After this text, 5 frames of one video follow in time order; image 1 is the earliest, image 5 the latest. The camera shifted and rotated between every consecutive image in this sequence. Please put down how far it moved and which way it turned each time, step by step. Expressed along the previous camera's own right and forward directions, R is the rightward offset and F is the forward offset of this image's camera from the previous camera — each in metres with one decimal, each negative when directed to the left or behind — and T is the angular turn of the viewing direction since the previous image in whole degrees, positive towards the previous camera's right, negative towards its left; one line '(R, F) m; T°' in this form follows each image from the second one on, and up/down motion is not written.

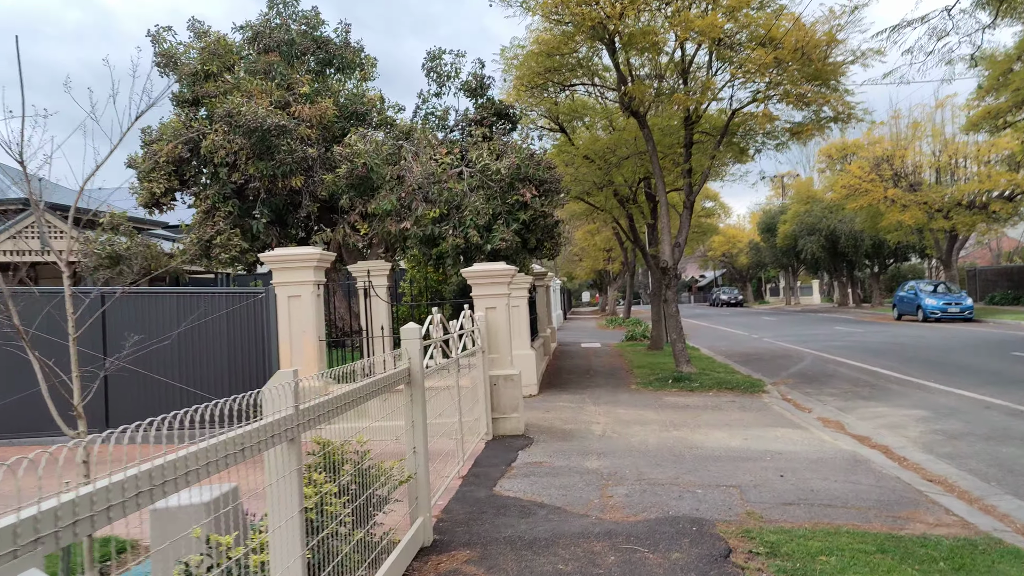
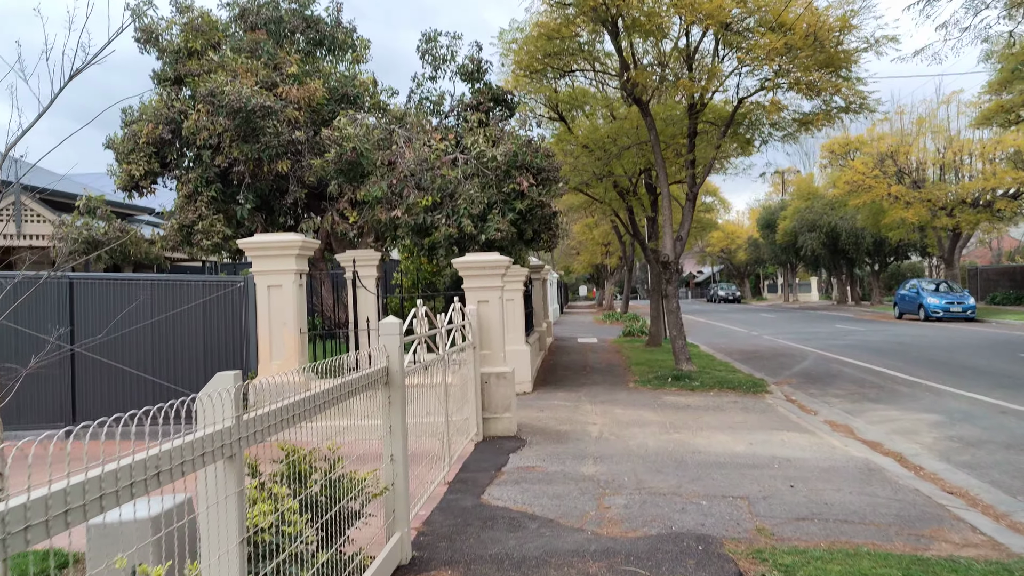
(0.0, +0.5) m; 0°
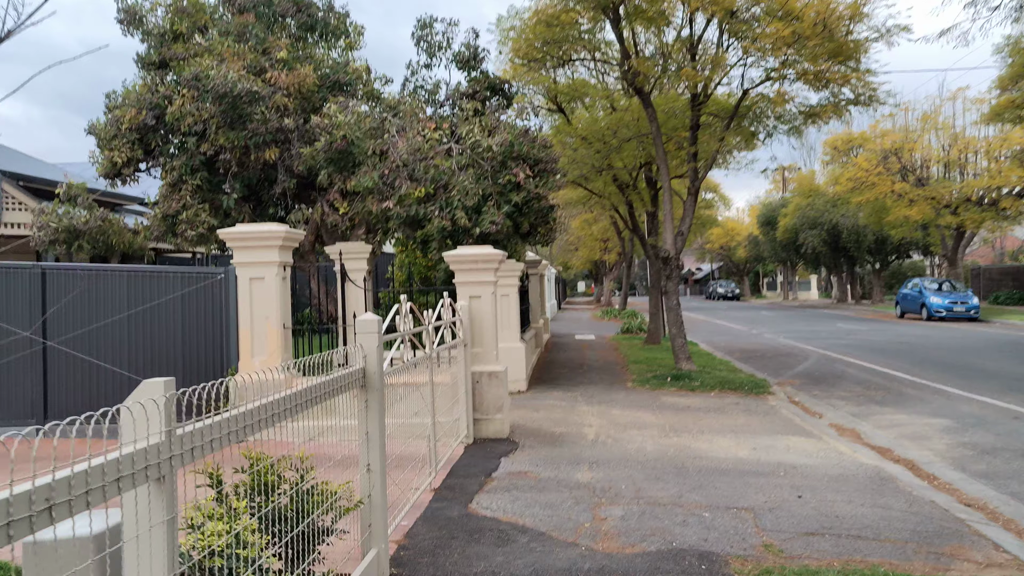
(0.0, +0.4) m; 0°
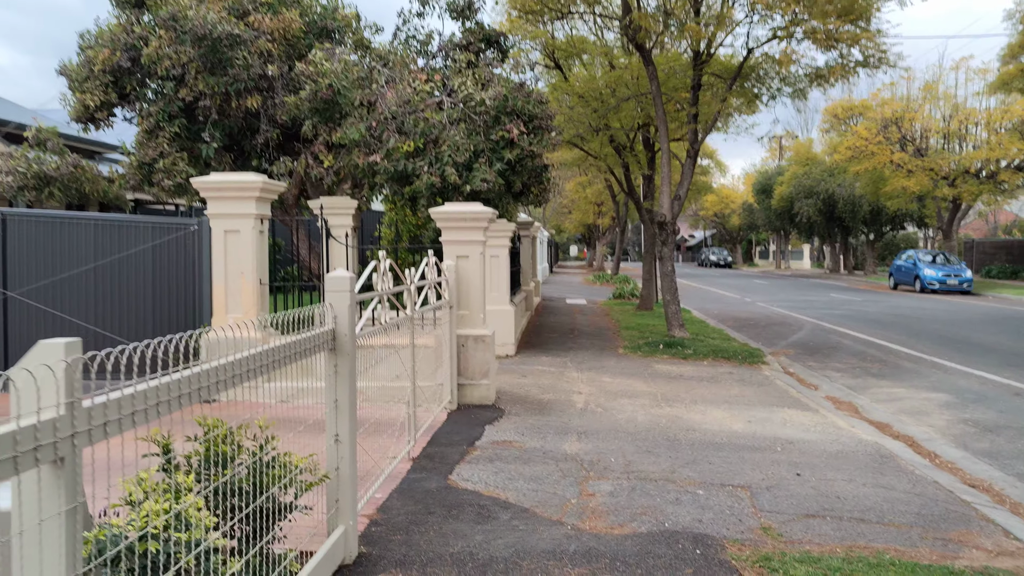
(0.0, +0.4) m; +1°
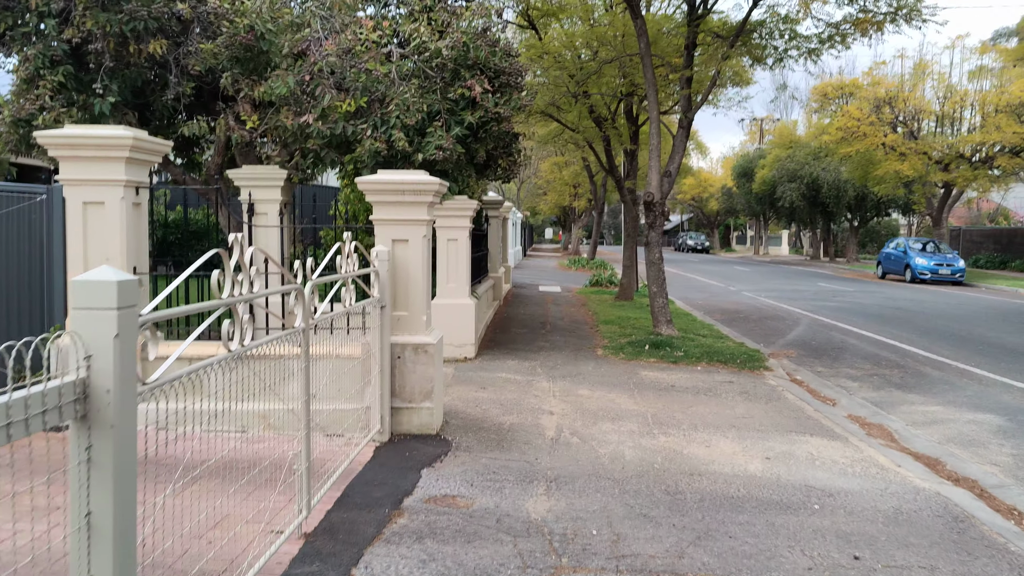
(+0.2, +1.8) m; +2°
